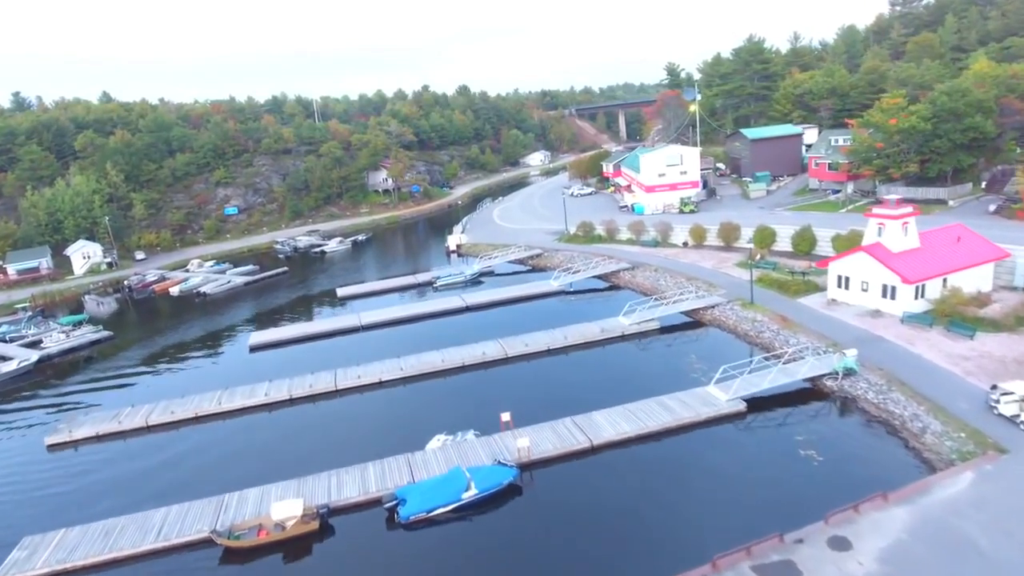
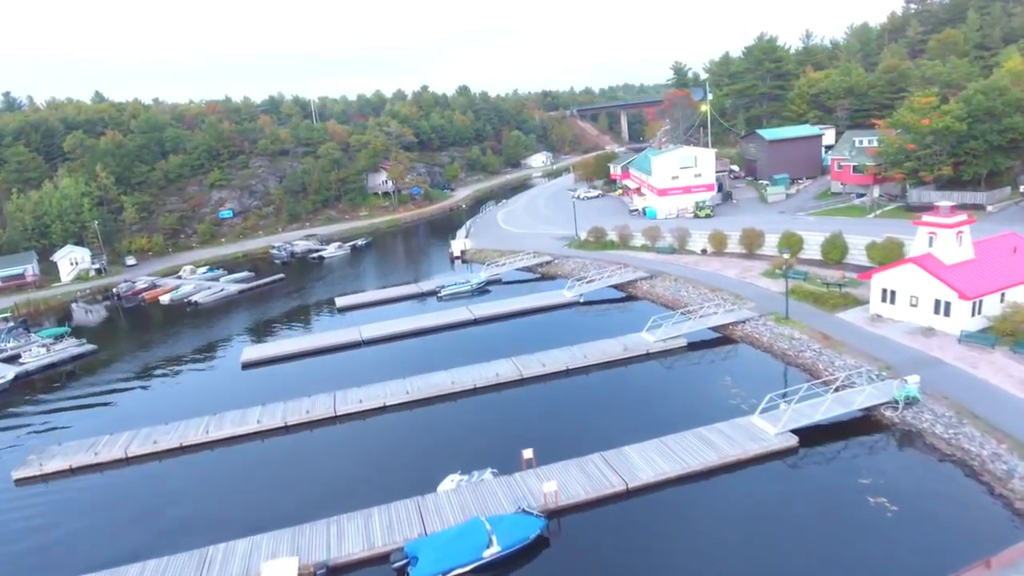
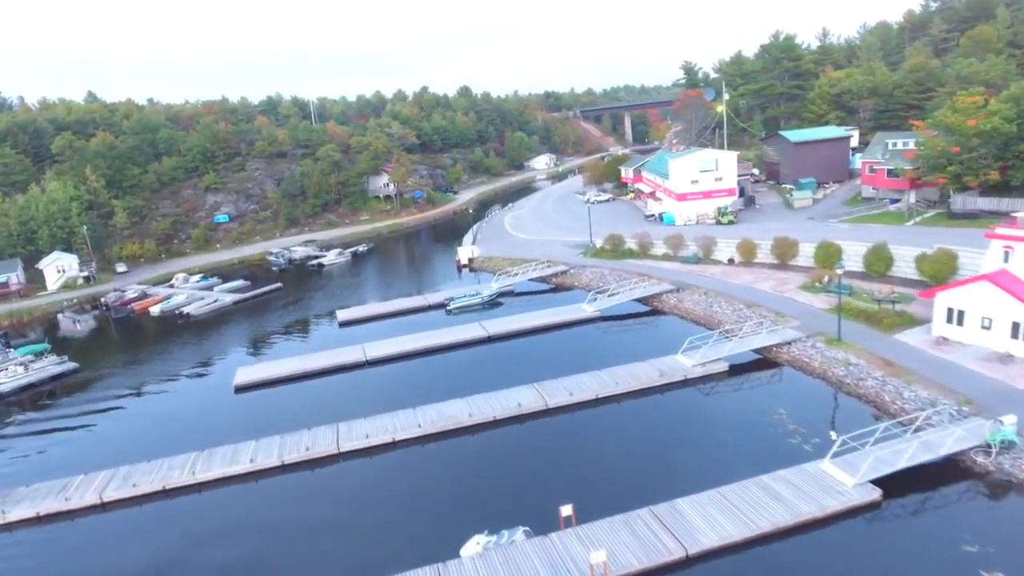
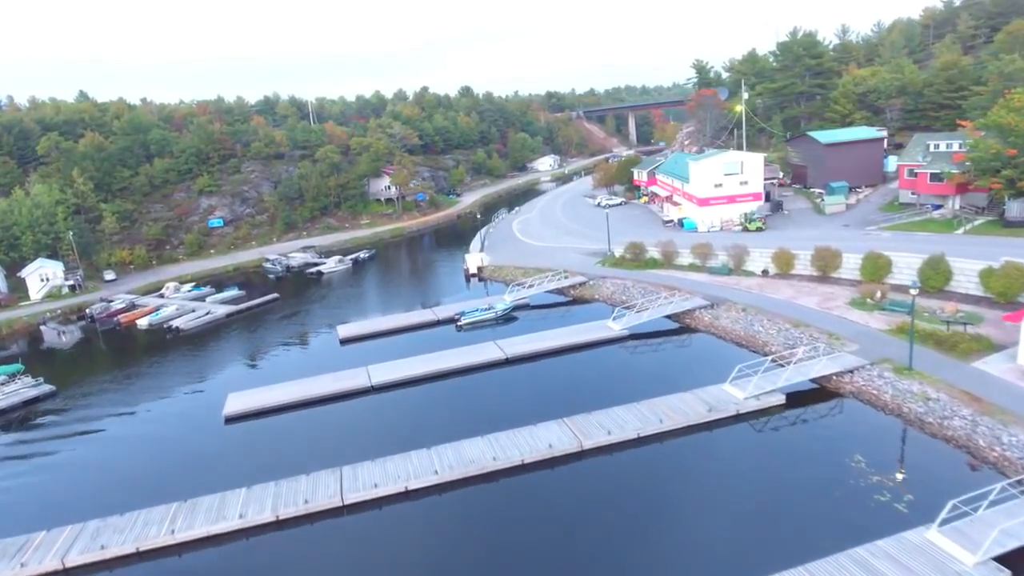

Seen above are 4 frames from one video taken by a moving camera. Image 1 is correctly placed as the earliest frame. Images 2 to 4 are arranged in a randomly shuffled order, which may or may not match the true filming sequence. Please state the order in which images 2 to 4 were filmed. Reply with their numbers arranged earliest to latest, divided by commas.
2, 3, 4
